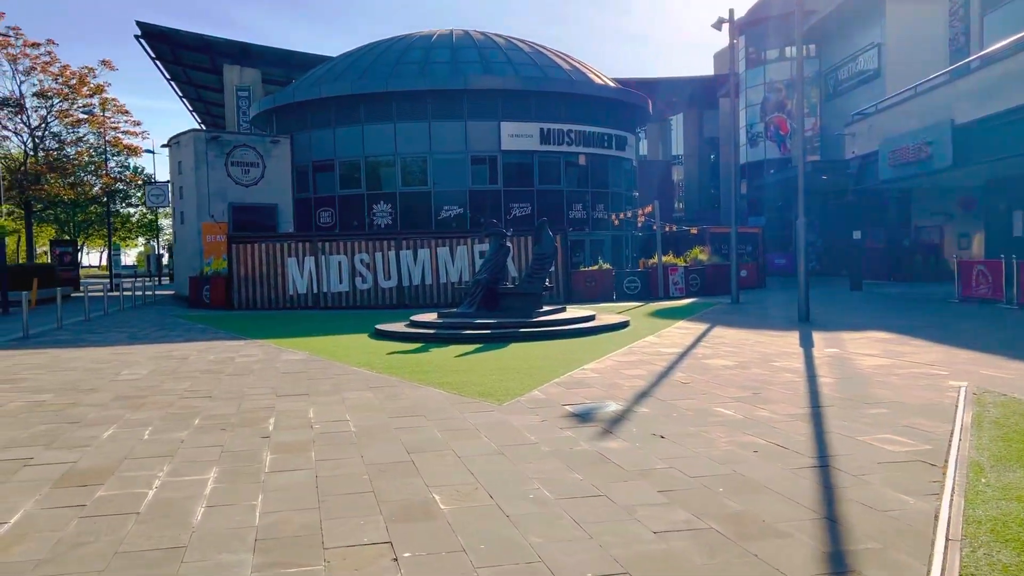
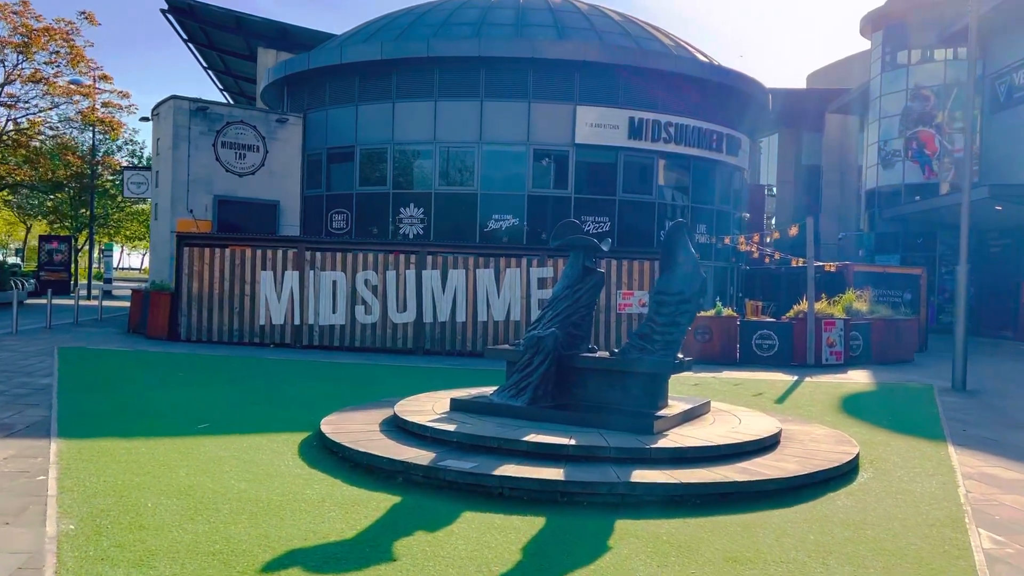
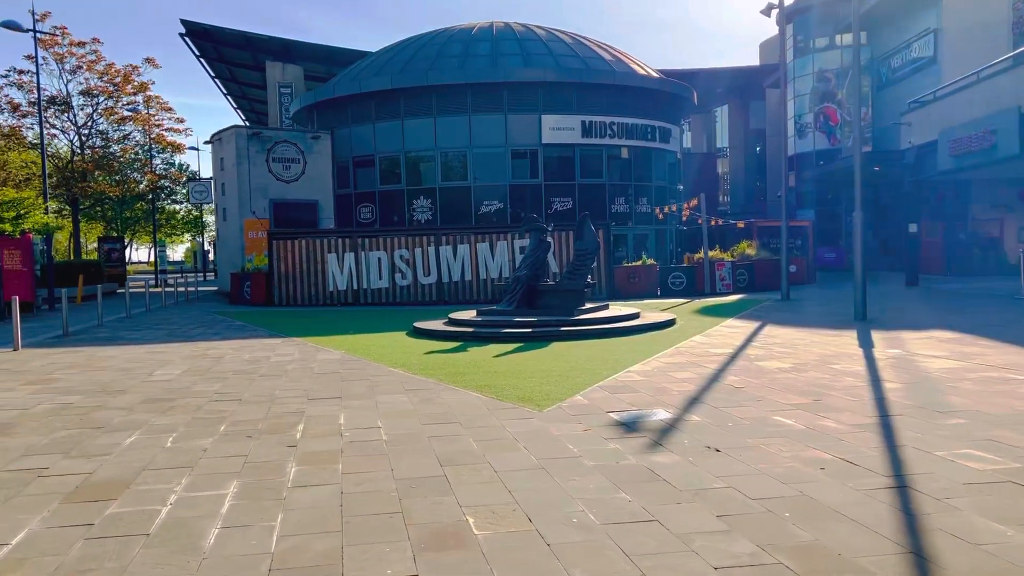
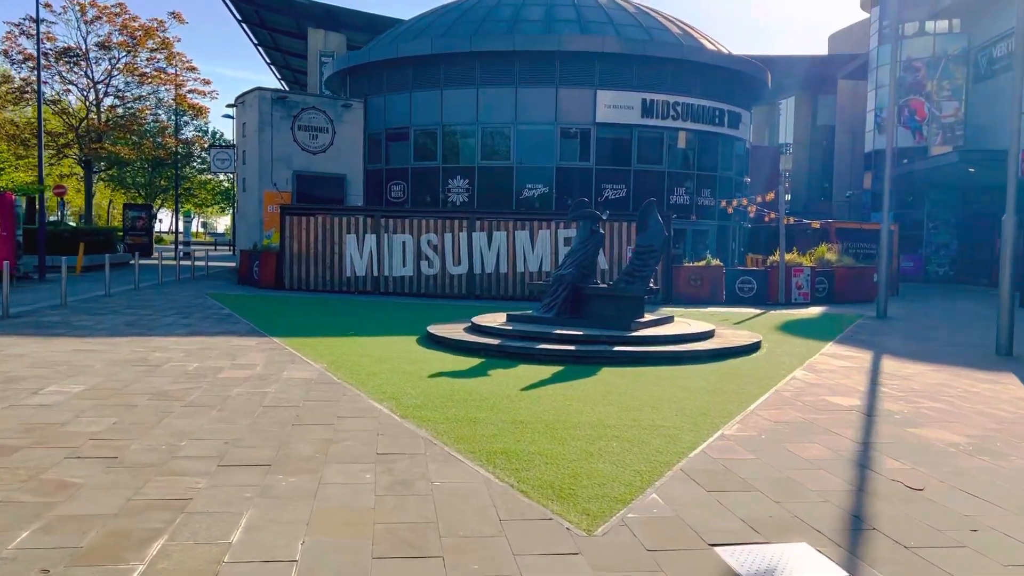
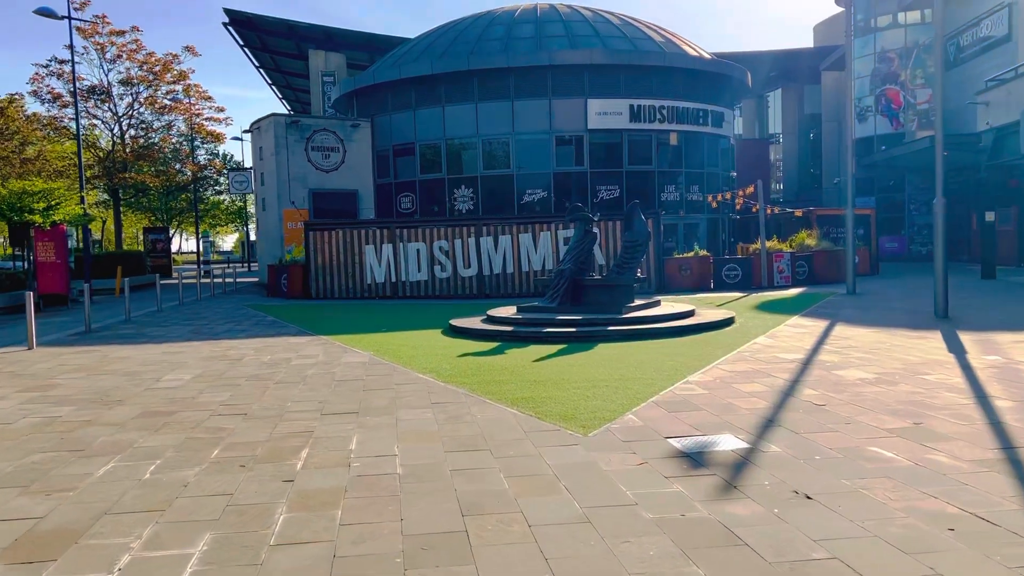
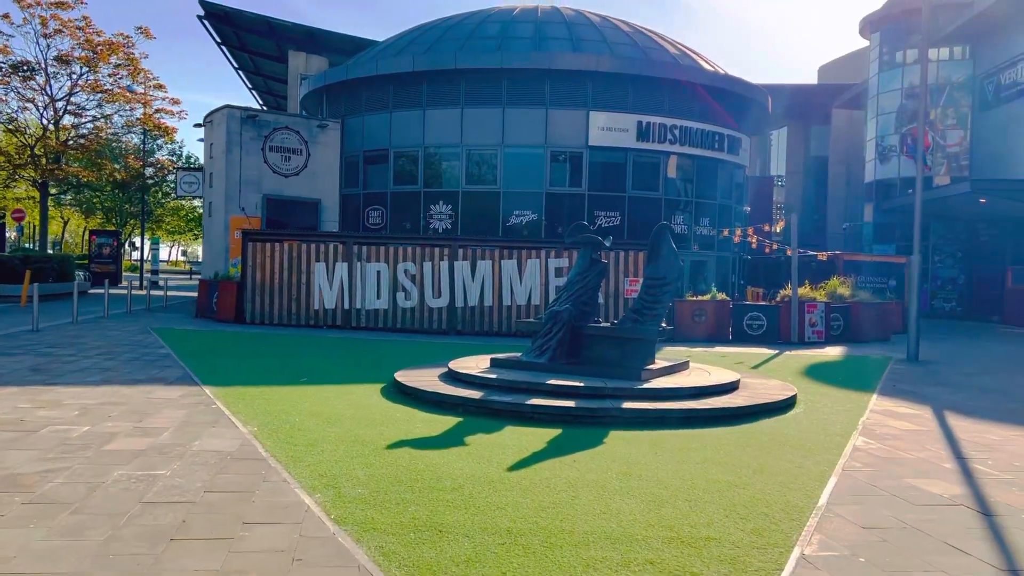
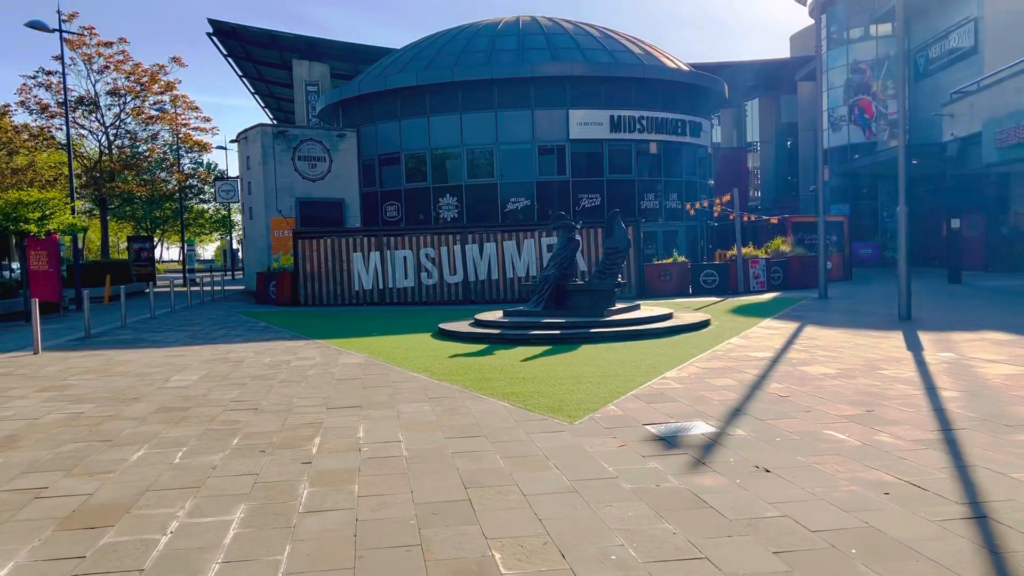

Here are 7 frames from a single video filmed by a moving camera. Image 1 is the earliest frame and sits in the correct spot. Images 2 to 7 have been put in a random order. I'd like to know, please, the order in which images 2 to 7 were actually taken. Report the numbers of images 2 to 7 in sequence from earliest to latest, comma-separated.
3, 7, 5, 4, 6, 2
